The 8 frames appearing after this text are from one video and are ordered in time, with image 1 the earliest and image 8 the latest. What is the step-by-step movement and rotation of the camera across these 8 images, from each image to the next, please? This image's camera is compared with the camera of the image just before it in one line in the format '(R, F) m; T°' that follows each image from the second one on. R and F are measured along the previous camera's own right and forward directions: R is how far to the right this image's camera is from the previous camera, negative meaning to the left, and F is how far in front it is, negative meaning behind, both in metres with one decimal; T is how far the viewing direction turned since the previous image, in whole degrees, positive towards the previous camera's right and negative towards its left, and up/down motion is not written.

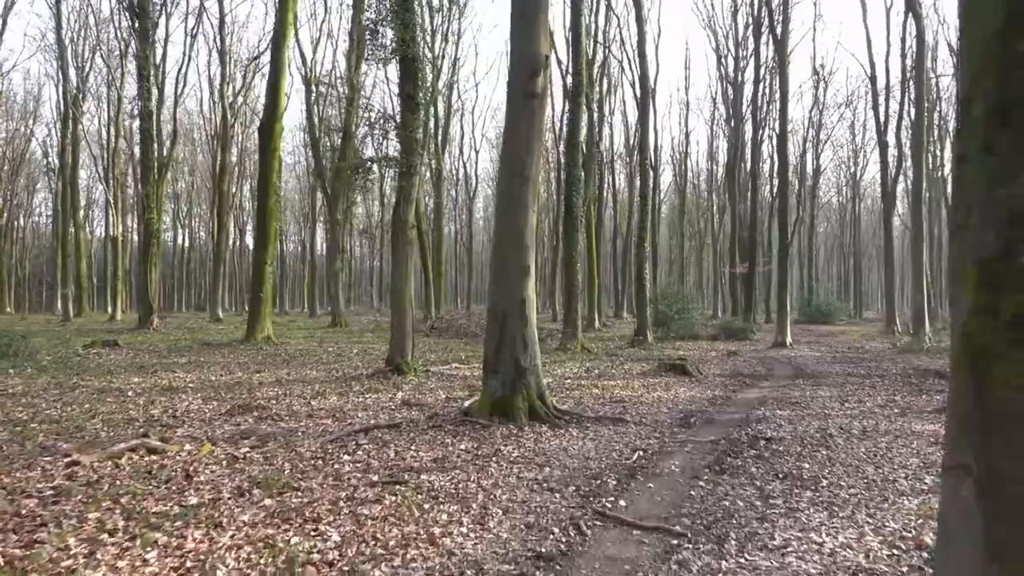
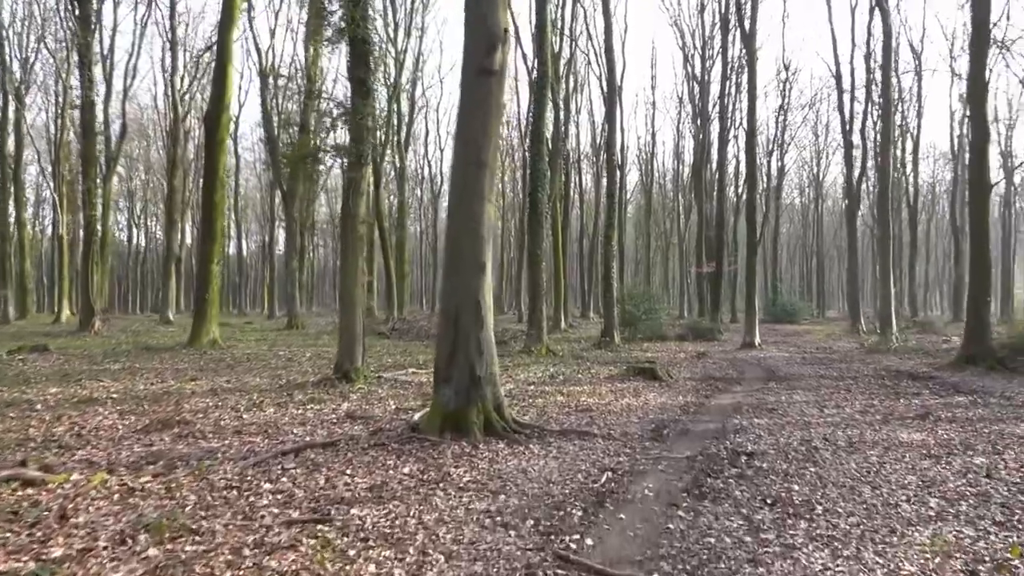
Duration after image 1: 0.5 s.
(+0.1, +0.7) m; +3°
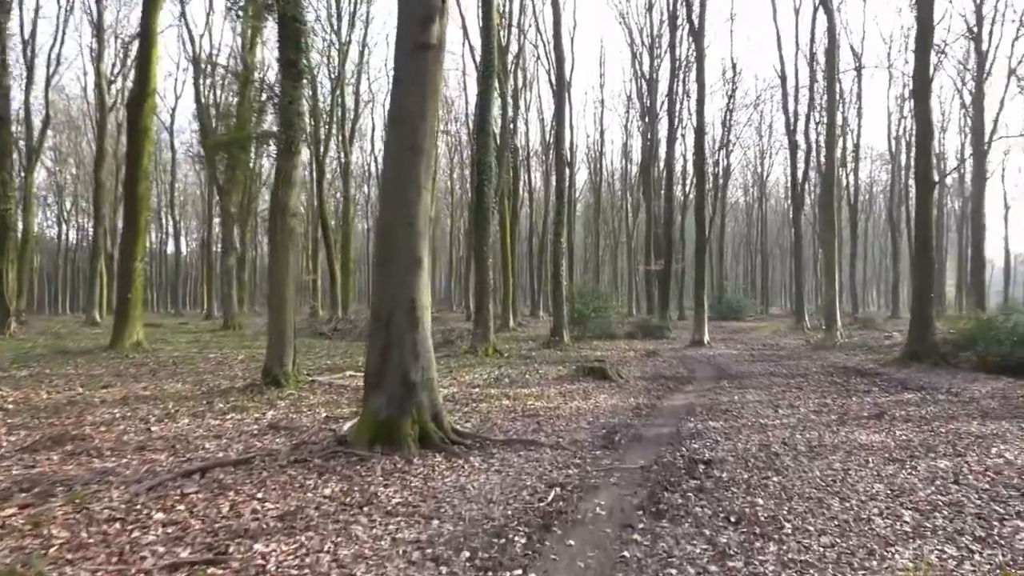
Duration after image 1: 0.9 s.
(+0.1, +0.6) m; +4°
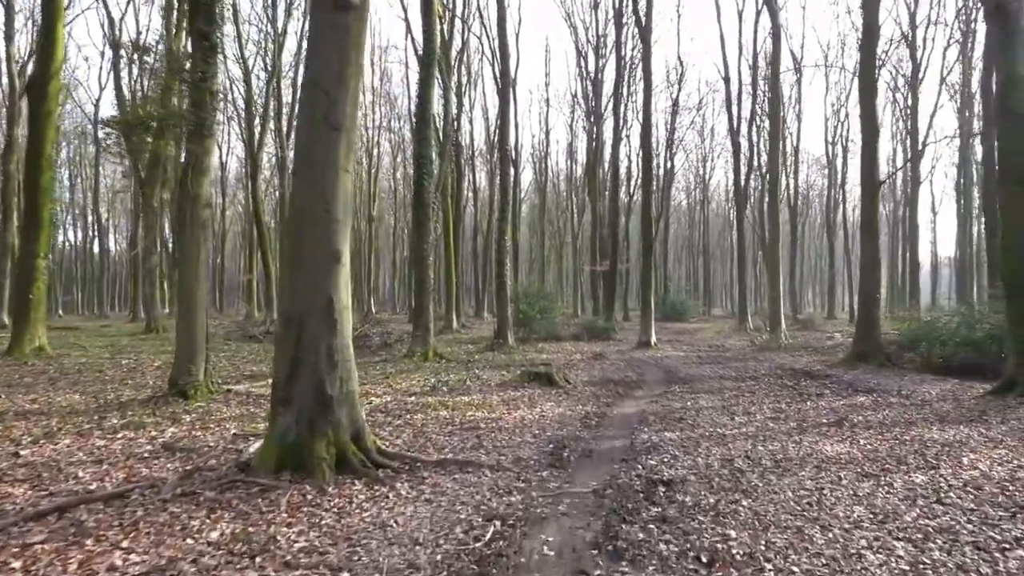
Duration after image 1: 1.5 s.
(+0.1, +0.7) m; +4°
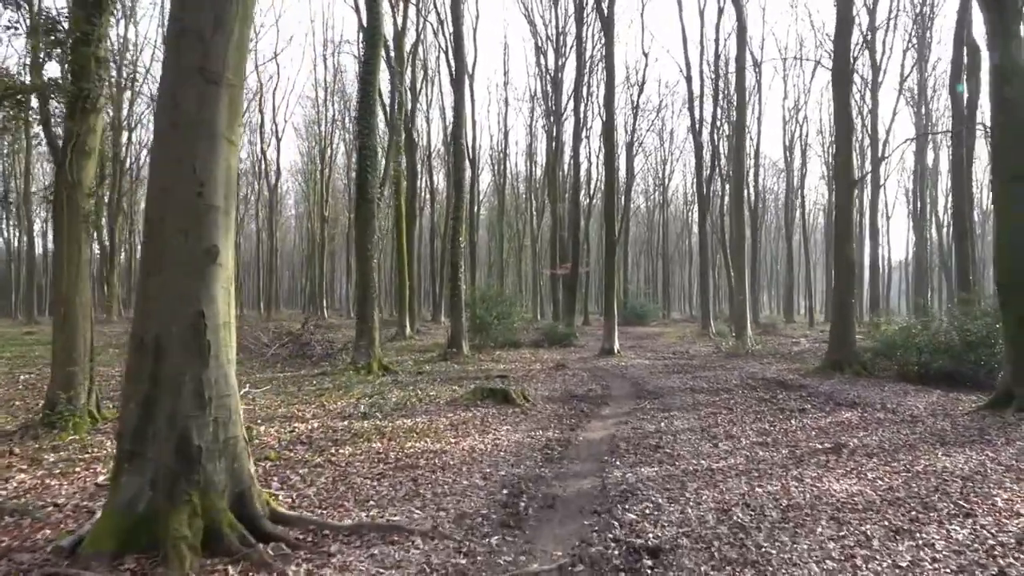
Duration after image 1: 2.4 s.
(+0.1, +1.2) m; +3°
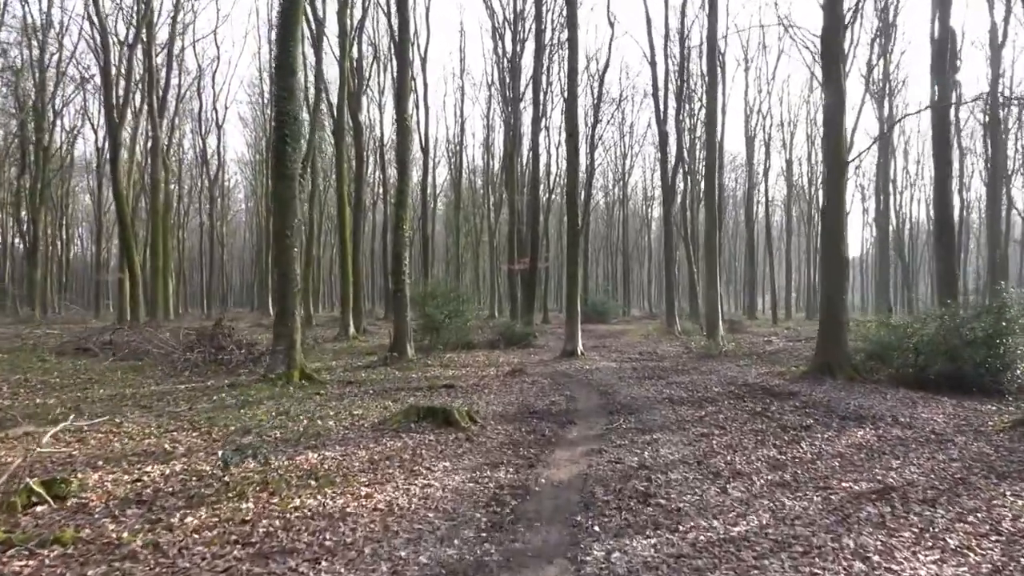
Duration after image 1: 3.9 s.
(+0.2, +2.0) m; +3°
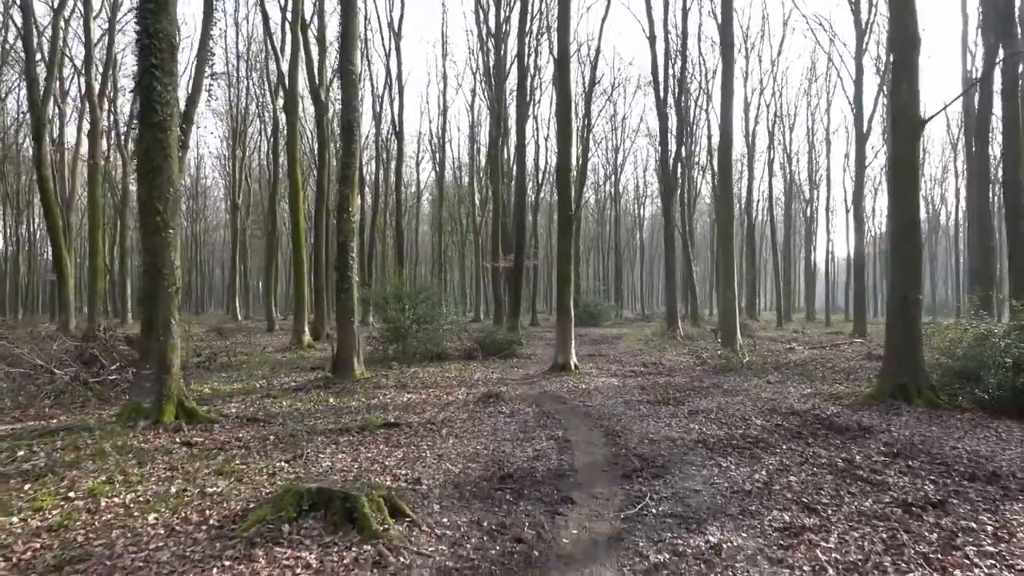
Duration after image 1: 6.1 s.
(+0.2, +3.2) m; +1°
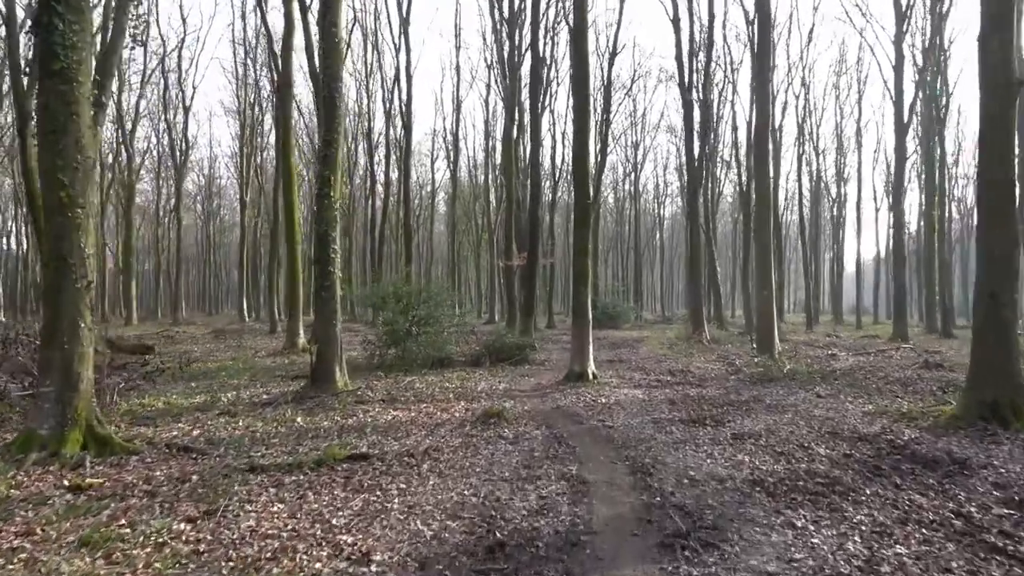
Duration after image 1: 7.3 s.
(+0.1, +1.7) m; -1°
